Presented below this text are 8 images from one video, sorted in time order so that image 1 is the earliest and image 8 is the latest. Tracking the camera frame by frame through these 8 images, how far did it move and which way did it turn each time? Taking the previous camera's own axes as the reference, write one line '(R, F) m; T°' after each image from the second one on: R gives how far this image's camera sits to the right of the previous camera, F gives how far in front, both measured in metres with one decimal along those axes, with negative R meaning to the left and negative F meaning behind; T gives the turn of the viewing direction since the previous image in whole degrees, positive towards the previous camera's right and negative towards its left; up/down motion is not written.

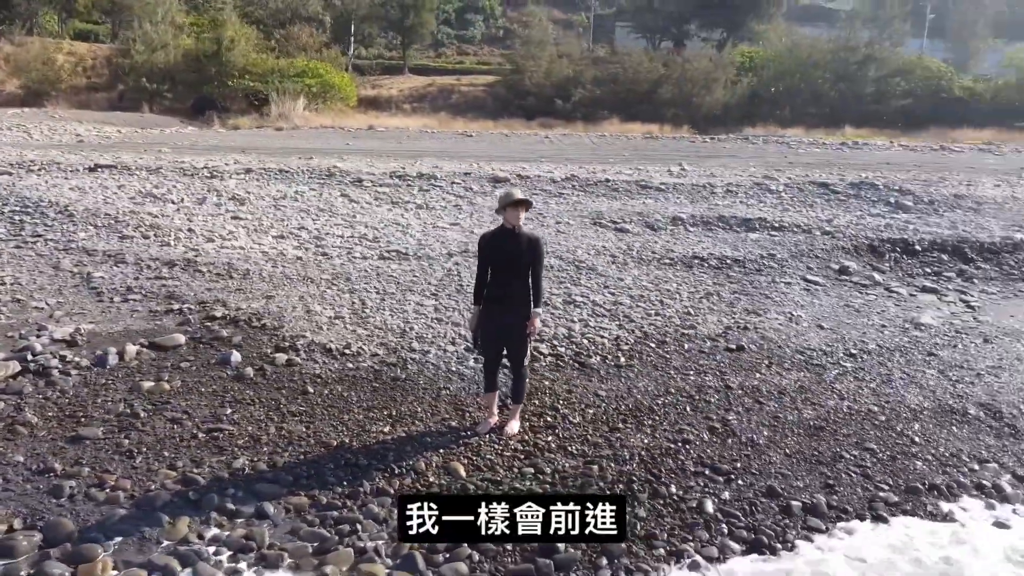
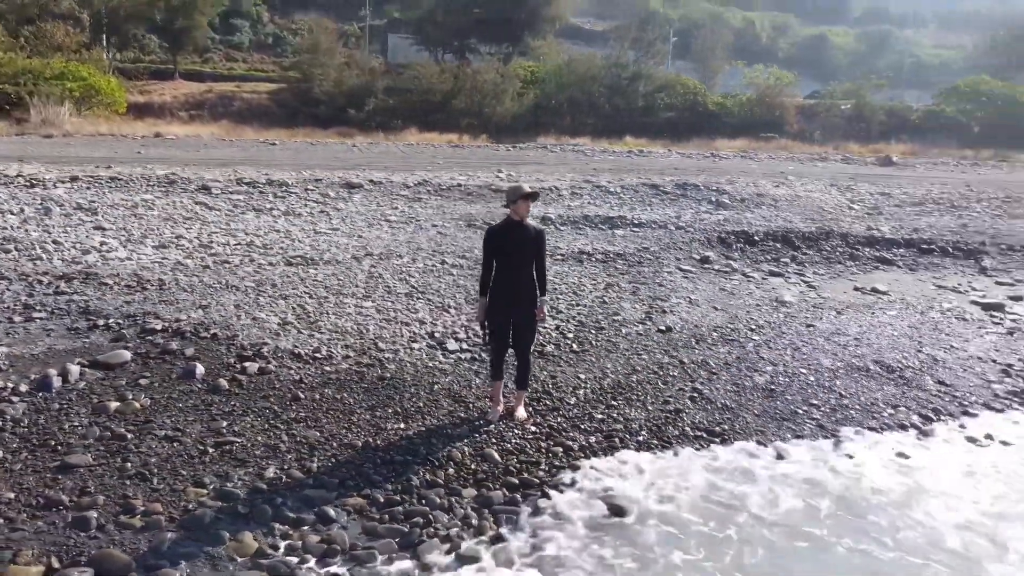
(-1.6, 0.0) m; +16°
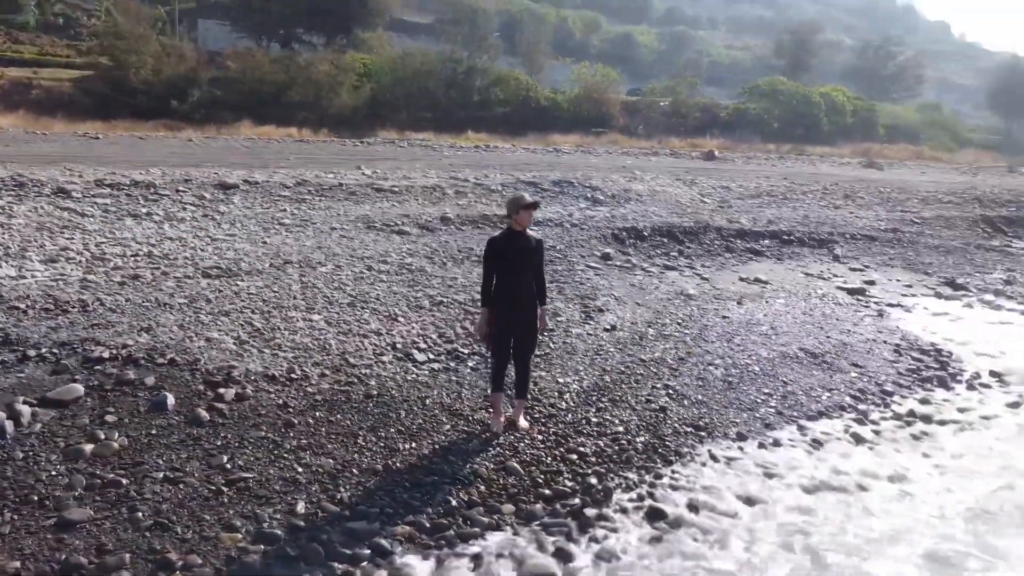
(-1.3, +0.2) m; +13°
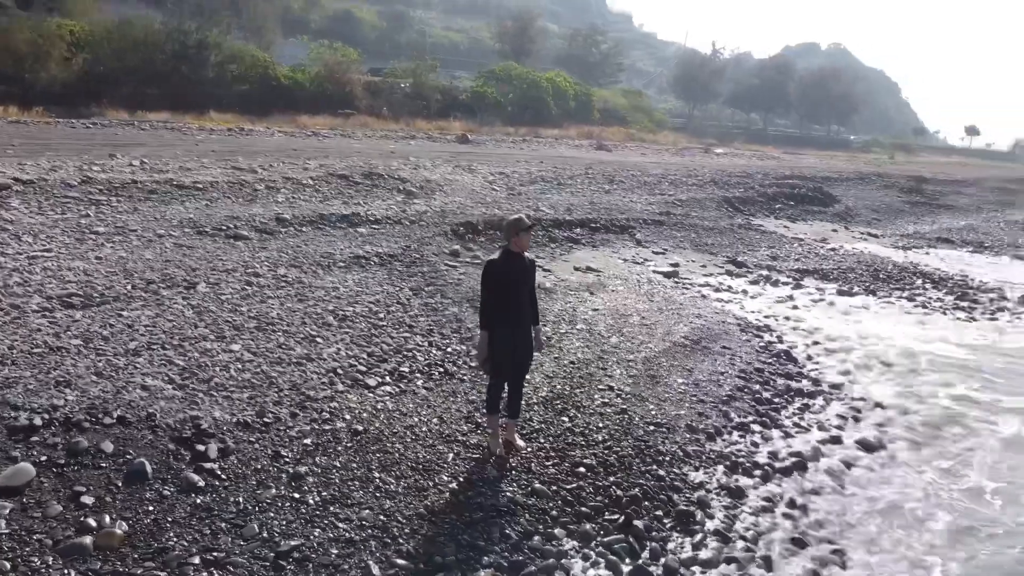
(-1.9, +0.4) m; +19°
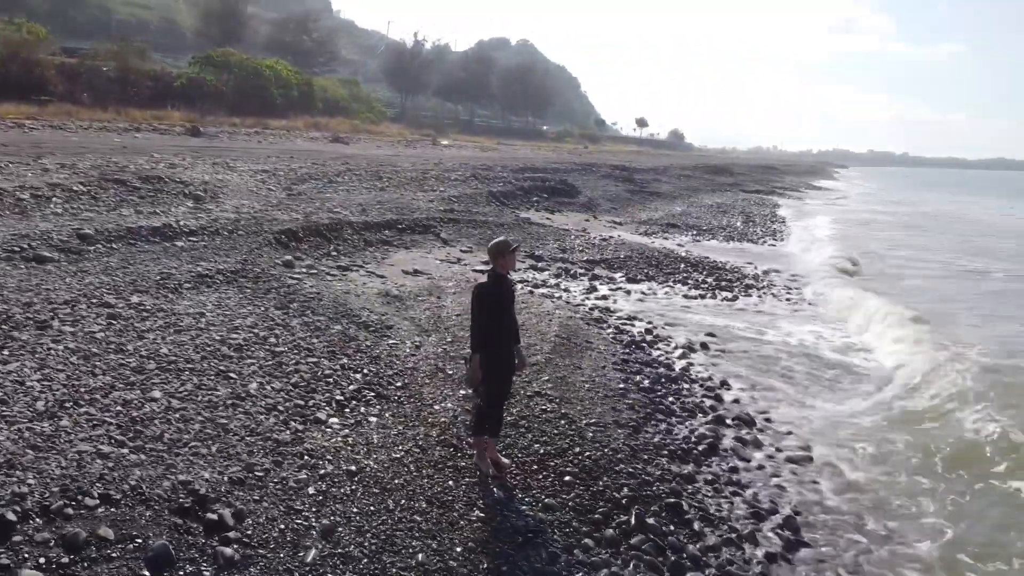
(-1.9, +0.3) m; +20°
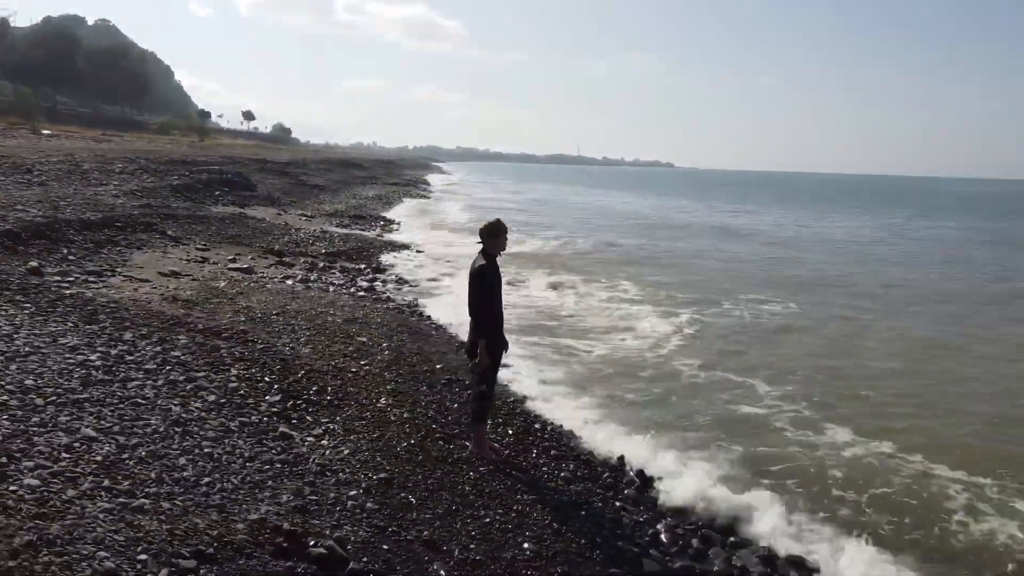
(-2.5, +0.7) m; +27°
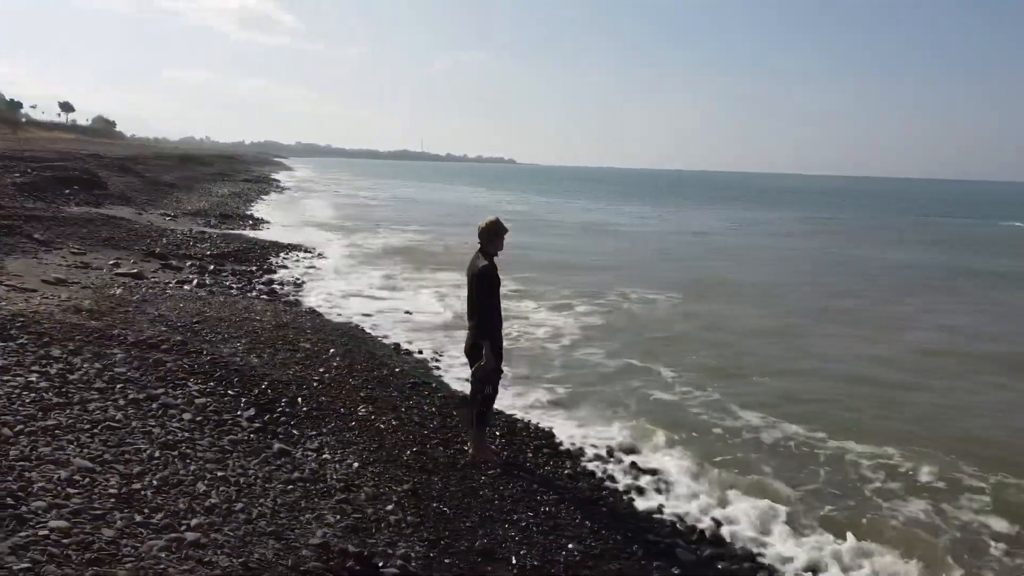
(-1.0, +0.2) m; +11°
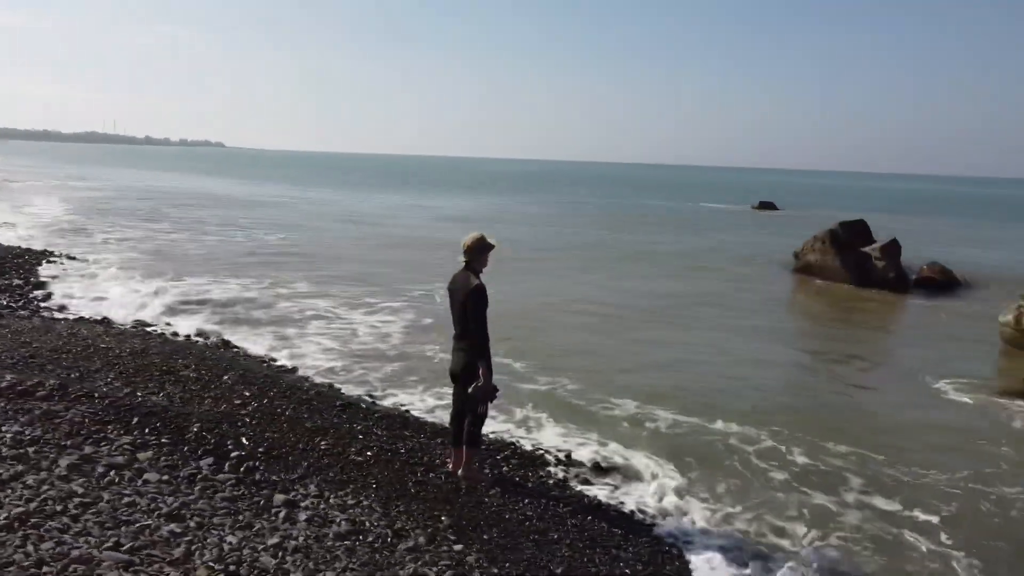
(-1.7, +0.4) m; +19°
